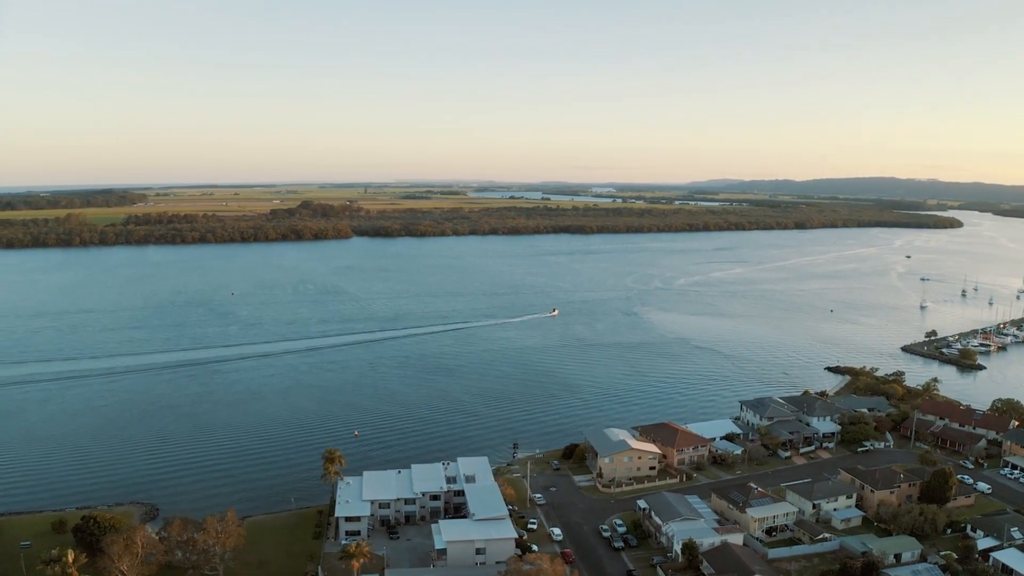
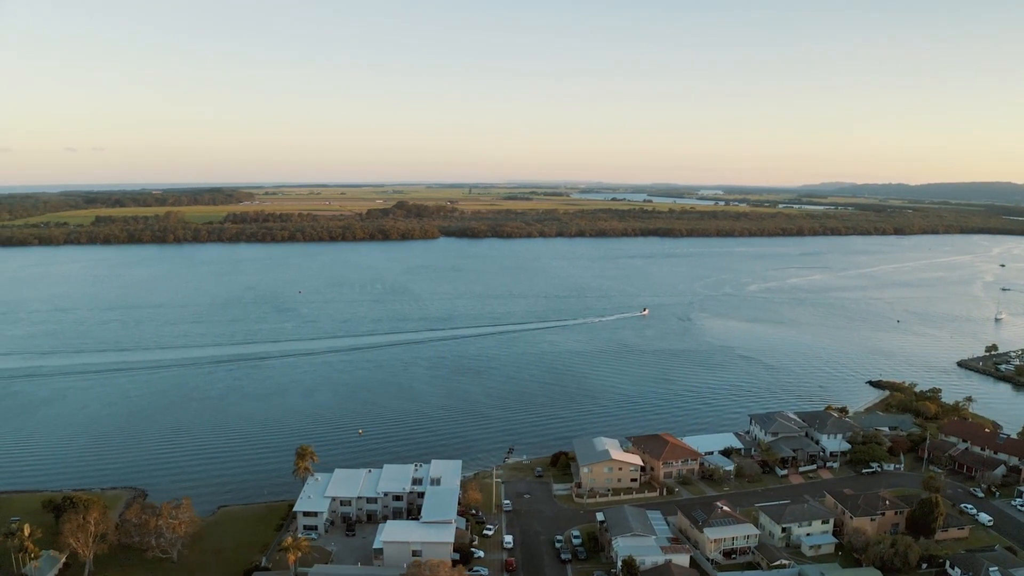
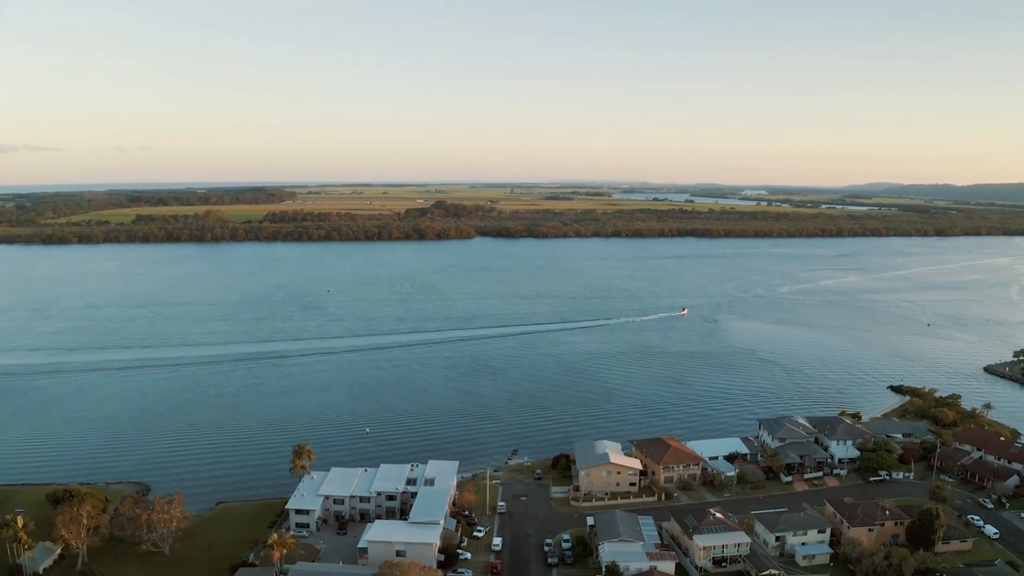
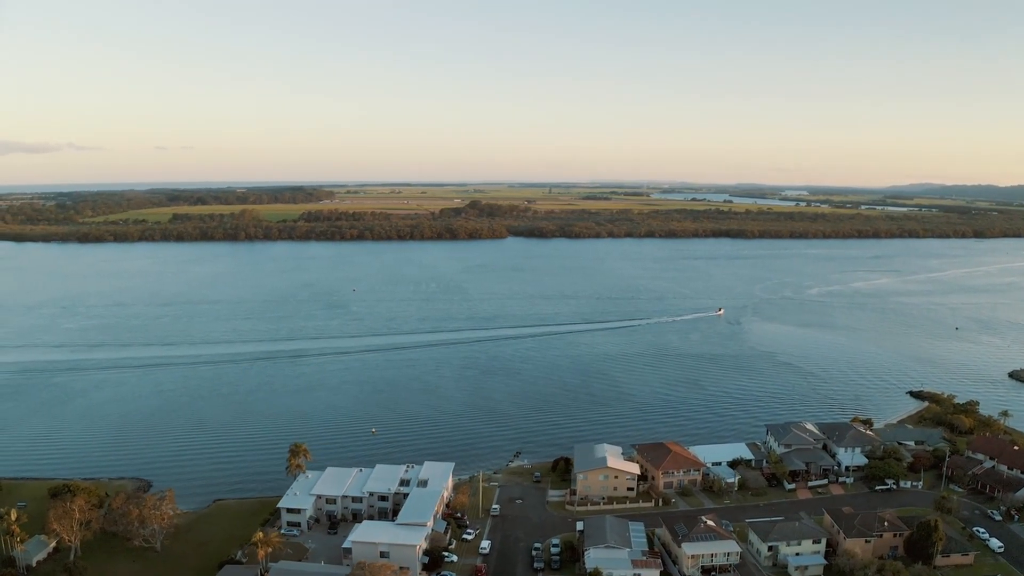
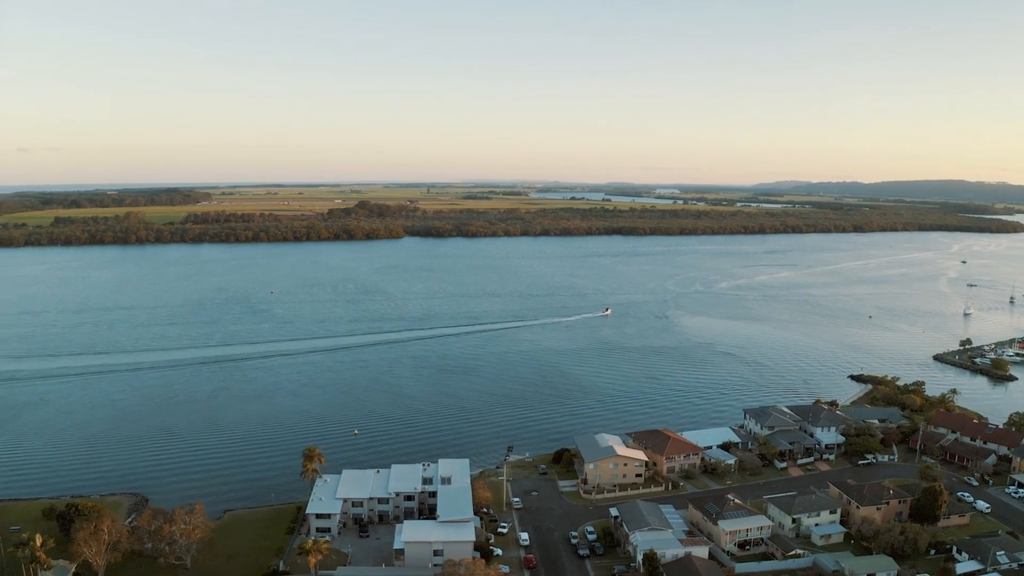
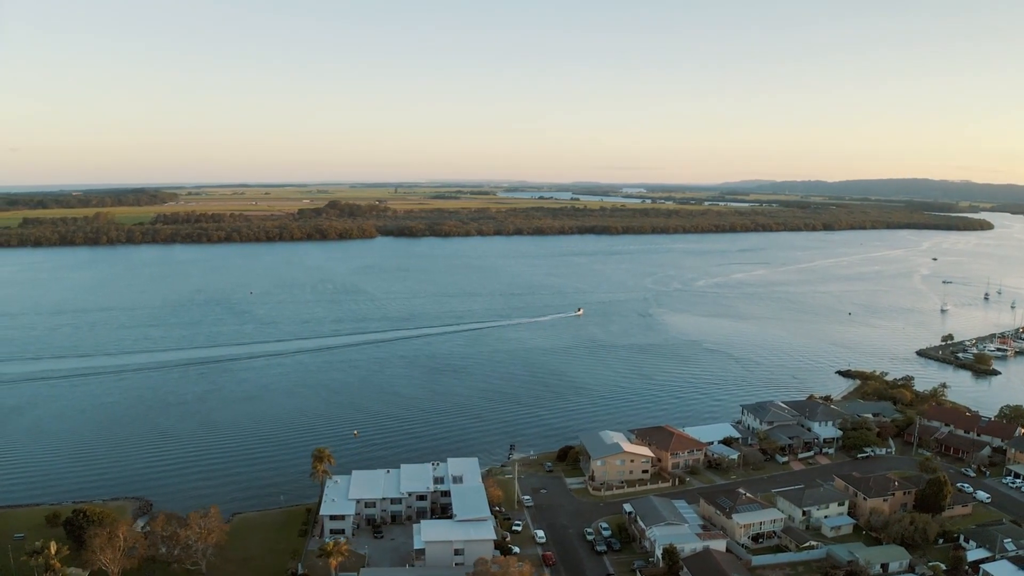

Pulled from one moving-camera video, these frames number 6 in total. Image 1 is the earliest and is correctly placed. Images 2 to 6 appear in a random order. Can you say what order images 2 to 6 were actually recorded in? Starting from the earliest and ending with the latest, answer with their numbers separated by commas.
6, 5, 2, 3, 4
